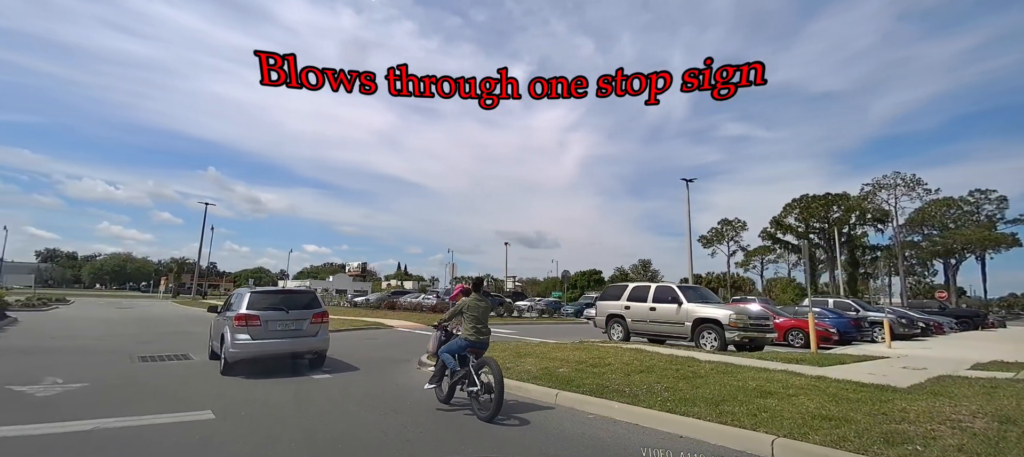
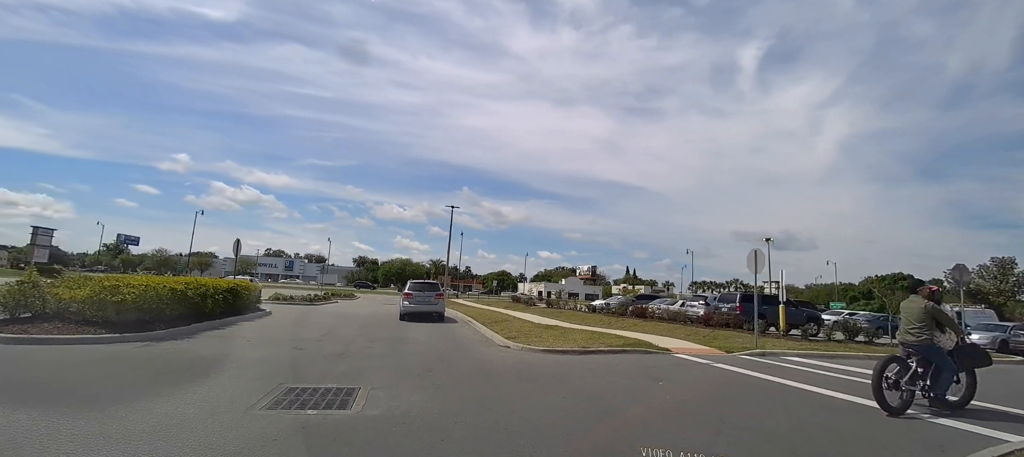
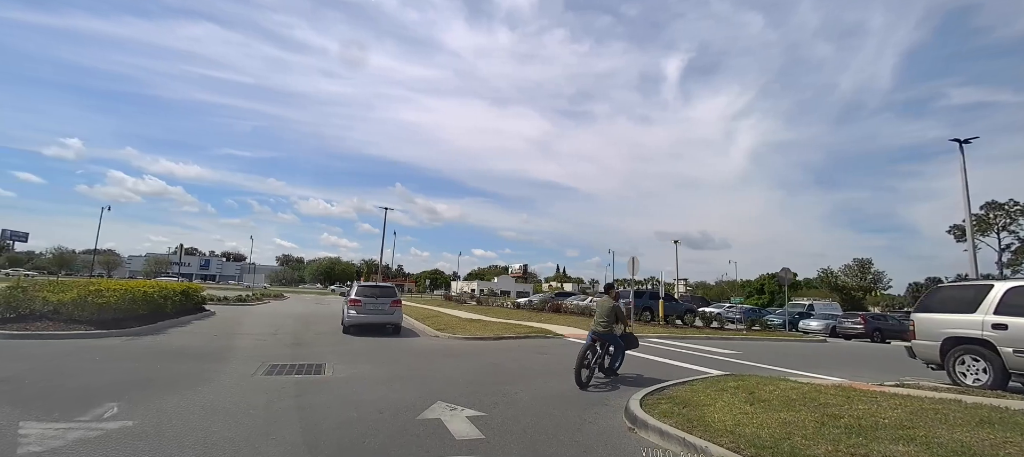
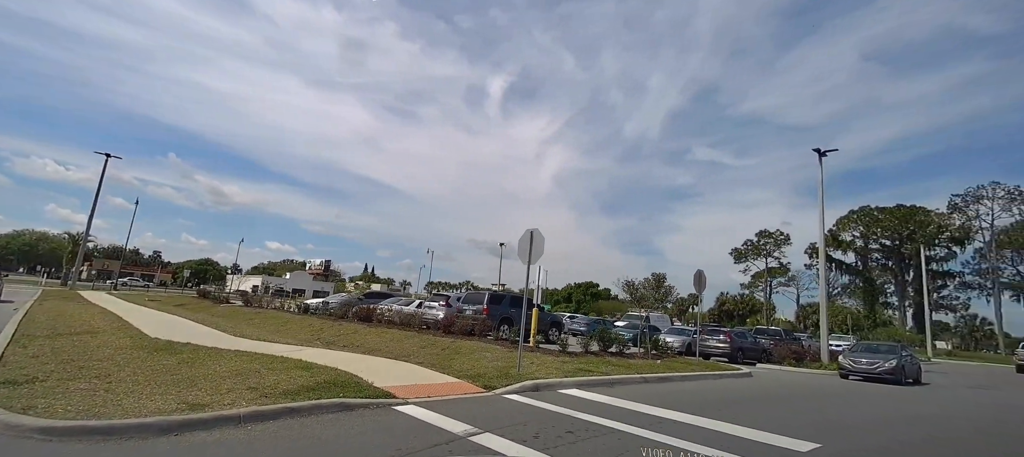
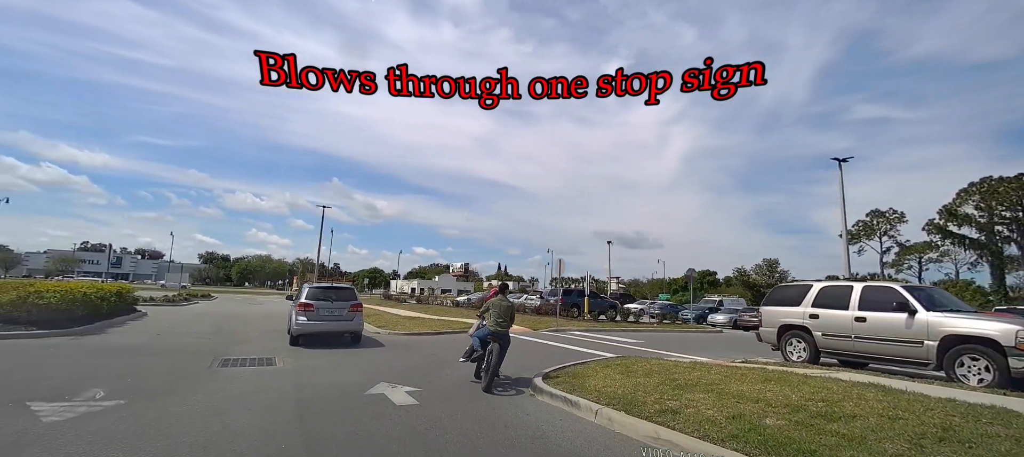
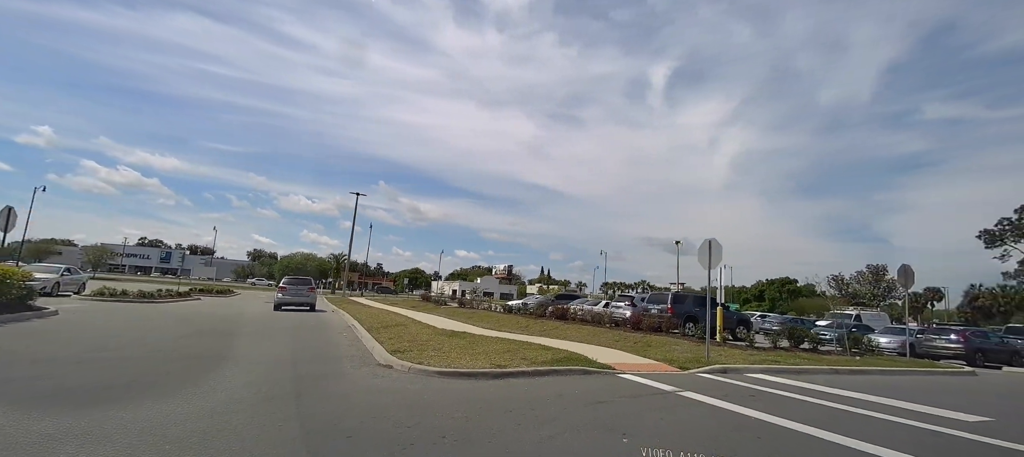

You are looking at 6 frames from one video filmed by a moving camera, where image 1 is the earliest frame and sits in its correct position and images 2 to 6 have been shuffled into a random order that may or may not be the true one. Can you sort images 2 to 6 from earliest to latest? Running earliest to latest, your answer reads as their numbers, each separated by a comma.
5, 3, 2, 6, 4
